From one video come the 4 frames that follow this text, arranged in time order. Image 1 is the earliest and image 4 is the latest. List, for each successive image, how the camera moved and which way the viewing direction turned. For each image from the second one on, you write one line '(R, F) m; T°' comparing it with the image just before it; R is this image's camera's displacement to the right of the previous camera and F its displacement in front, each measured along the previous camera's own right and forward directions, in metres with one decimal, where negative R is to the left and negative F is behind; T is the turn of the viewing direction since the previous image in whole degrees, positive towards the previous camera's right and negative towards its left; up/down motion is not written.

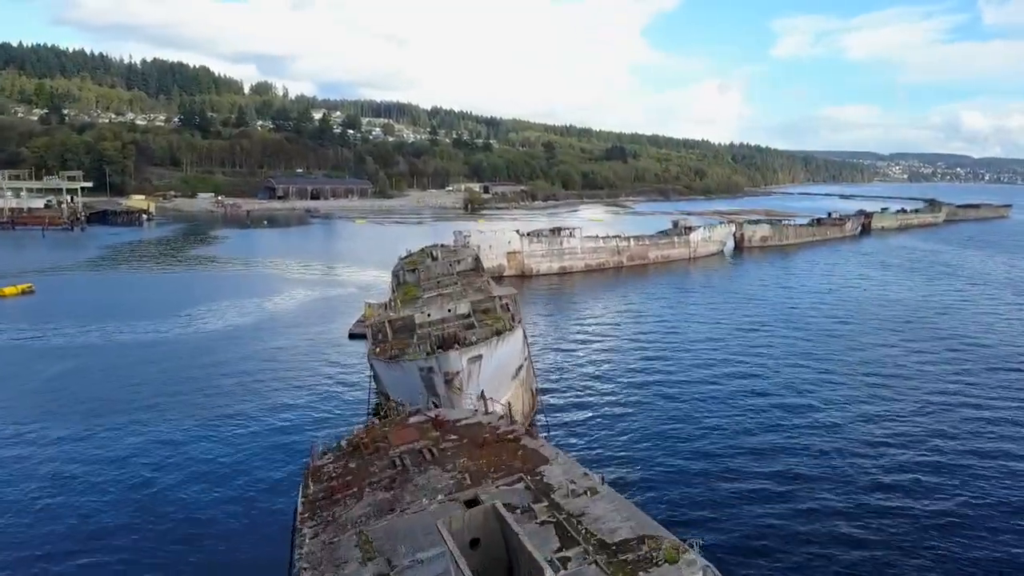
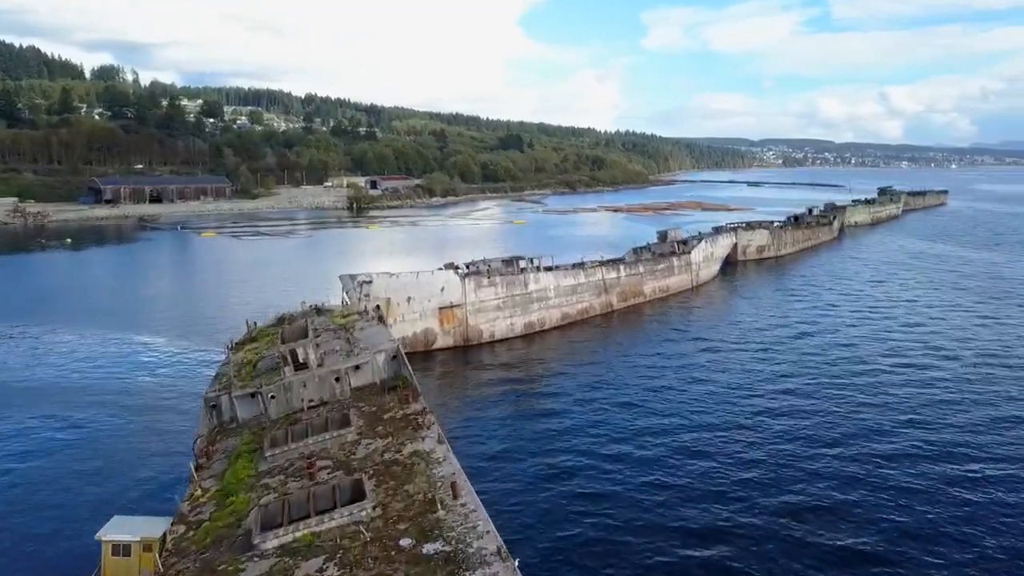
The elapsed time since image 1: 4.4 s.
(-1.8, +23.5) m; +8°
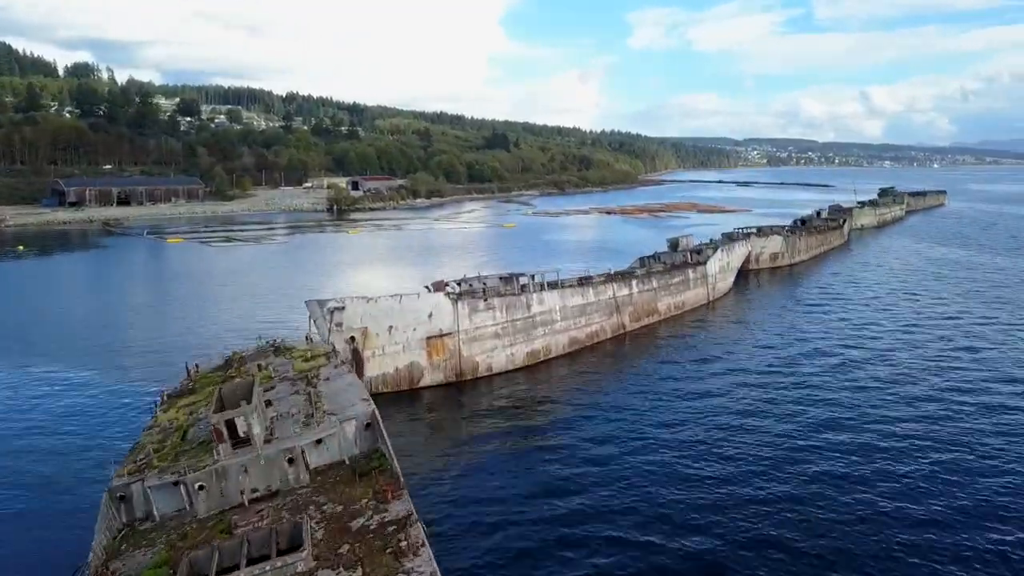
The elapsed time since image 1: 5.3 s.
(-0.6, +5.1) m; +1°
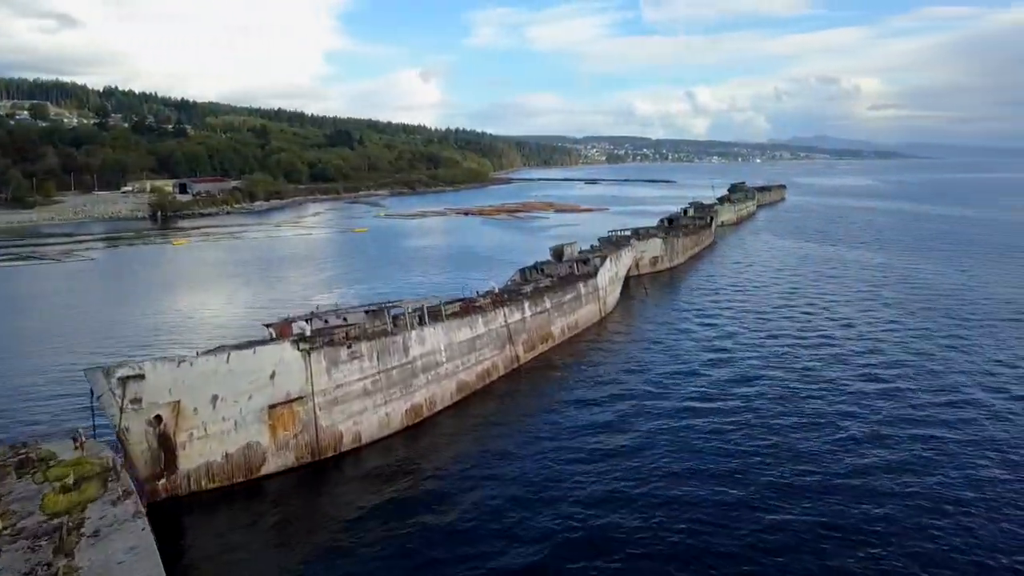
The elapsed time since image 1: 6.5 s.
(-0.6, +6.5) m; +11°
